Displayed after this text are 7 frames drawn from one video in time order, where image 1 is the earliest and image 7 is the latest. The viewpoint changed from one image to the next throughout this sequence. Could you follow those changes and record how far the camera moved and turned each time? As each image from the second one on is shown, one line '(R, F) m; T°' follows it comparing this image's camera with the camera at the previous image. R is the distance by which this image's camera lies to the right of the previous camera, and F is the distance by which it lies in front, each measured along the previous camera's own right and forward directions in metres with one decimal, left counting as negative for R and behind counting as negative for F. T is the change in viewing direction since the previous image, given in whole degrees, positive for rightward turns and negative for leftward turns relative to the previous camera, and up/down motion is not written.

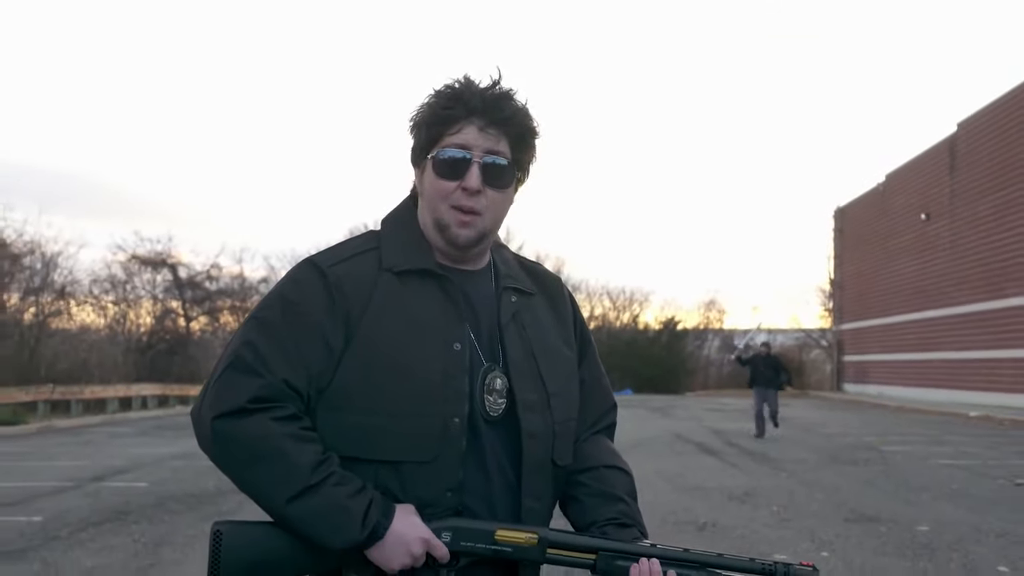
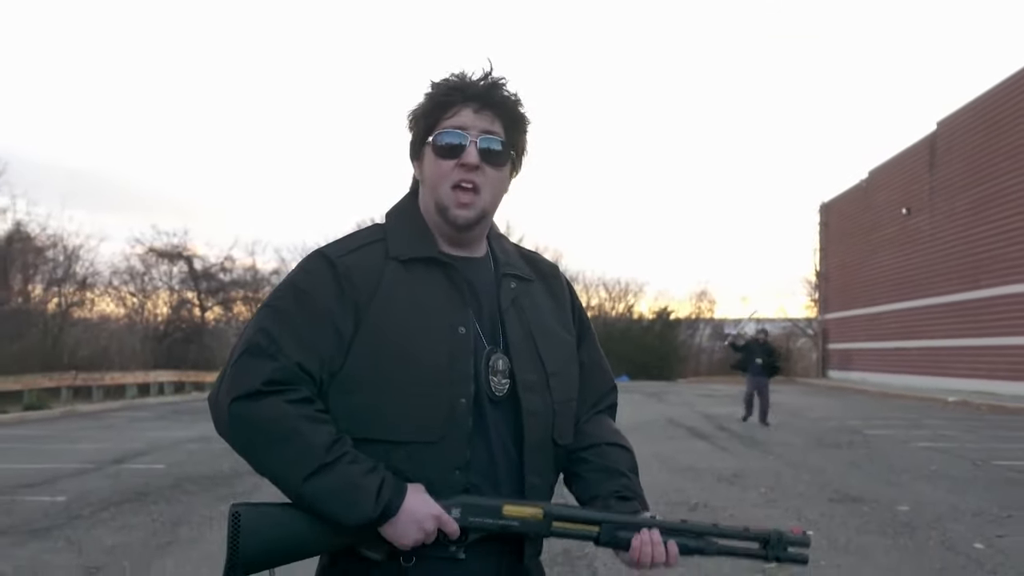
(0.0, -0.2) m; 0°
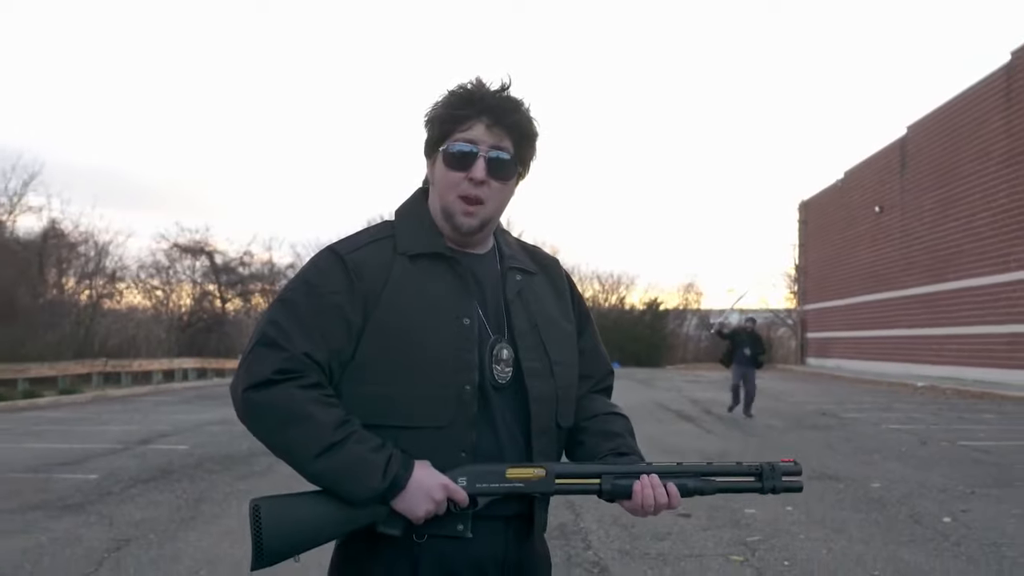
(0.0, -0.4) m; 0°
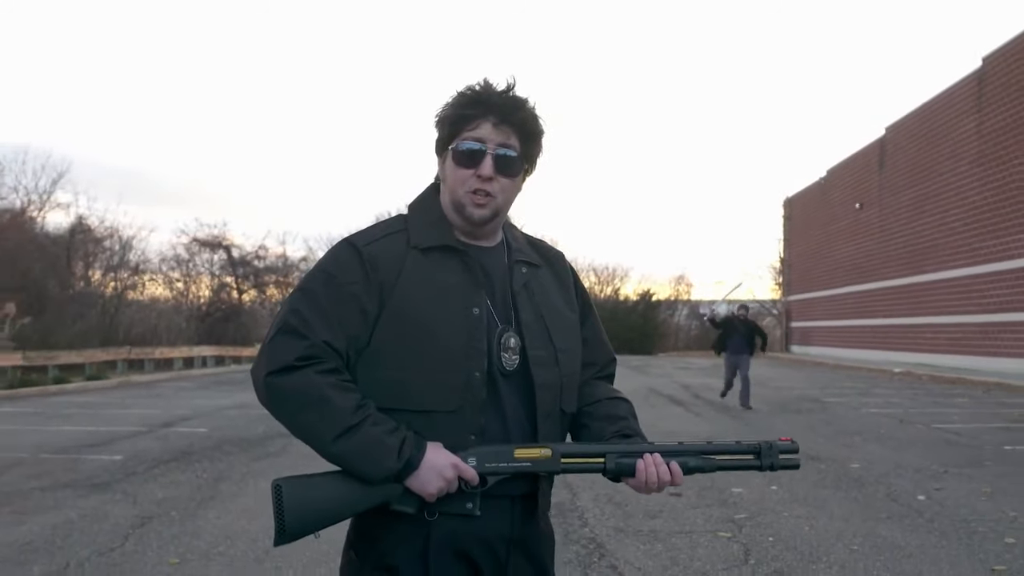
(0.0, -0.3) m; 0°
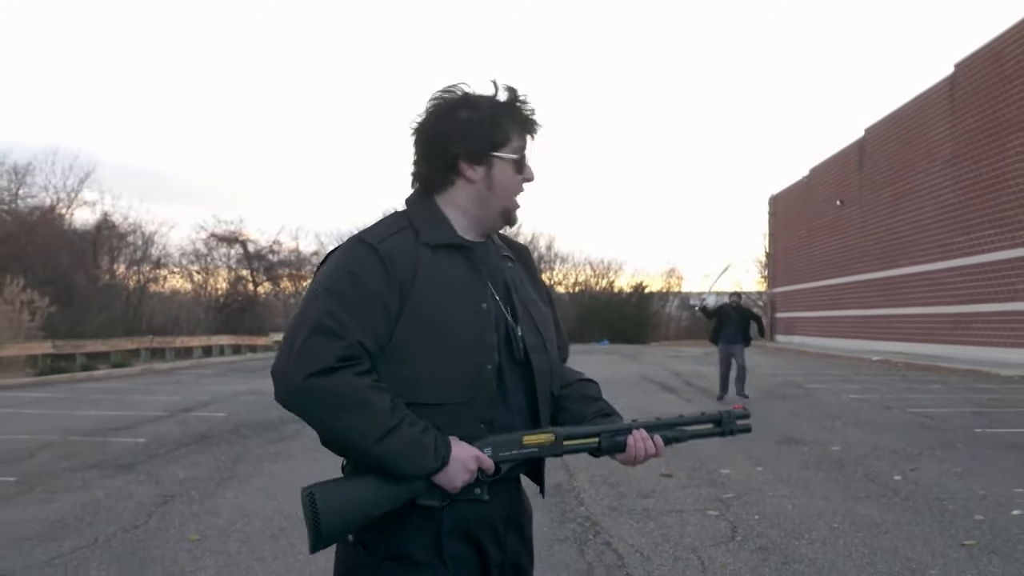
(0.0, -0.4) m; 0°
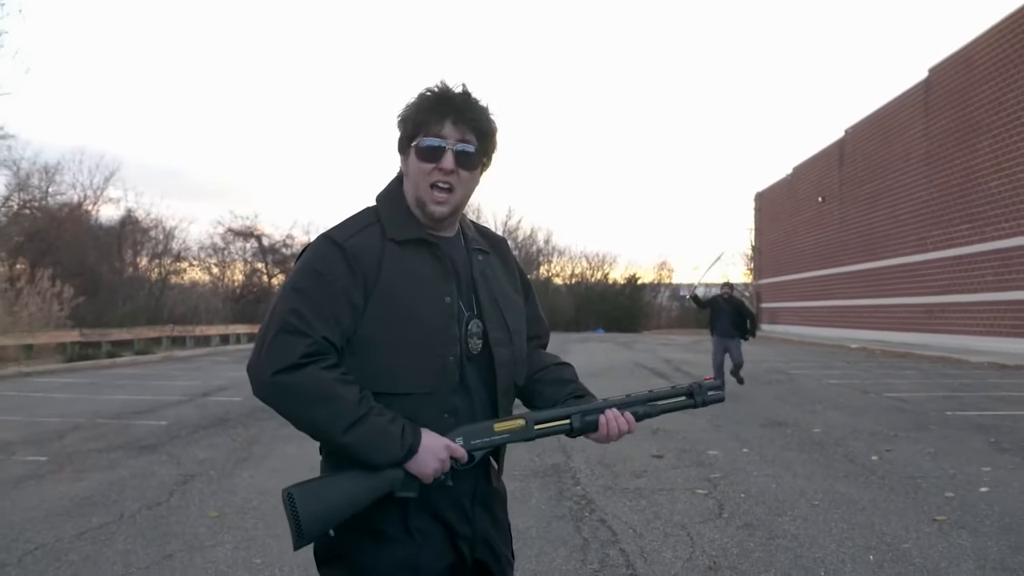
(0.0, -0.4) m; 0°
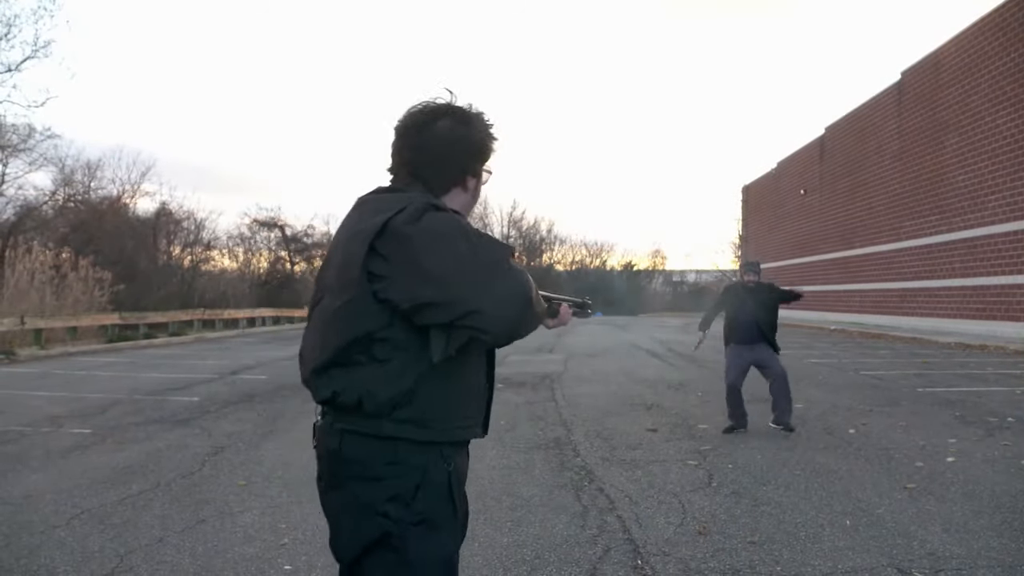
(0.0, -0.5) m; 0°
